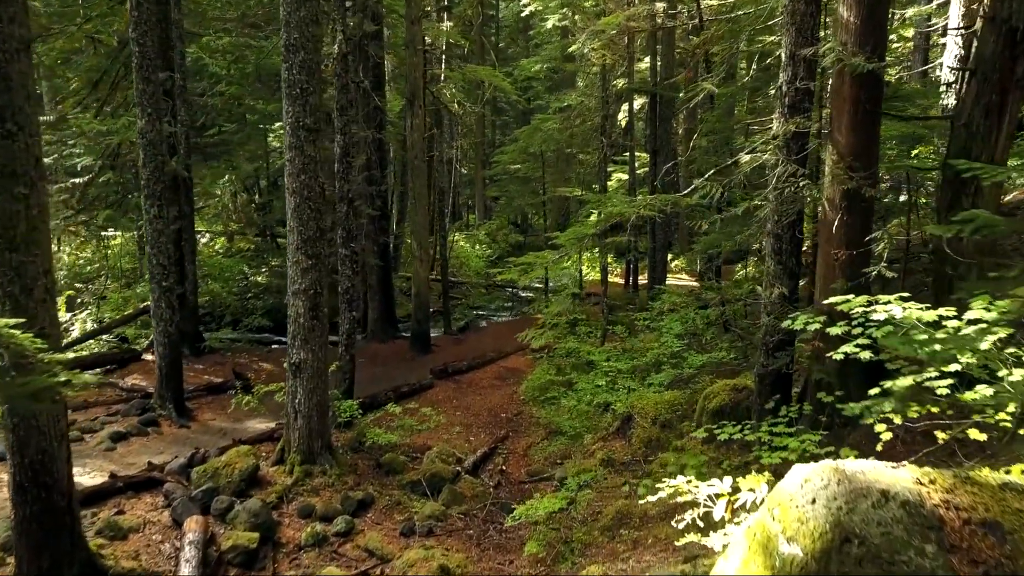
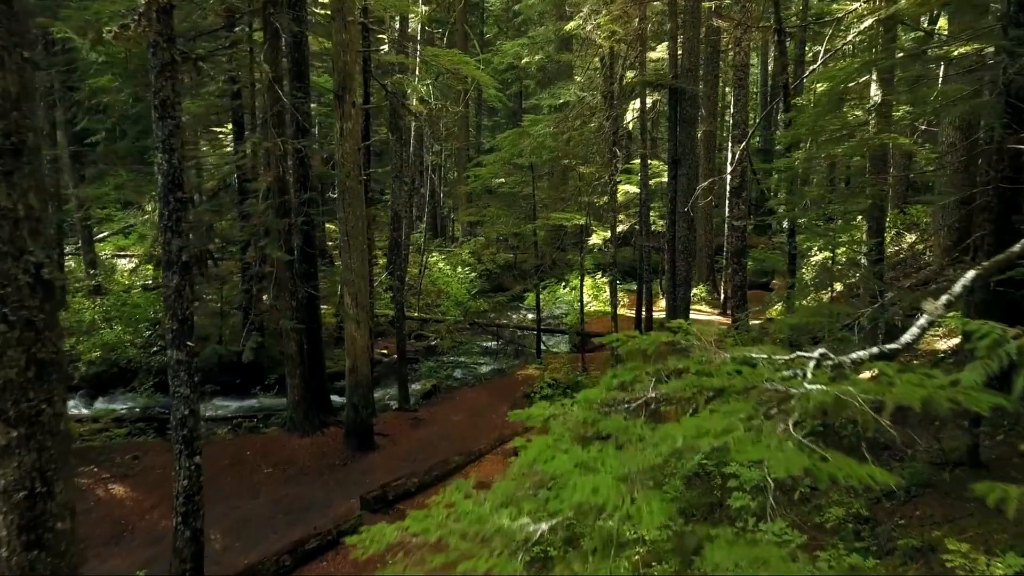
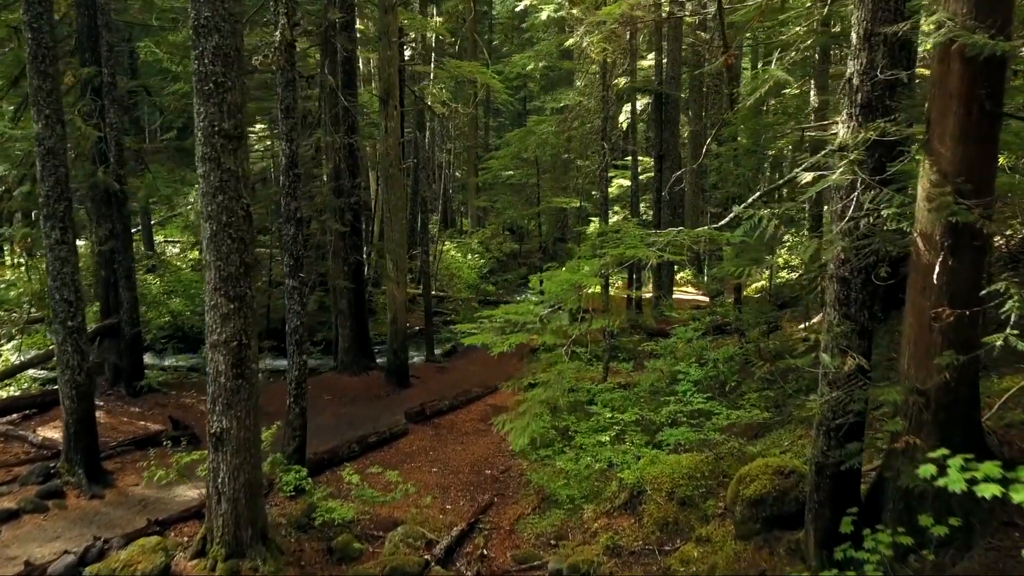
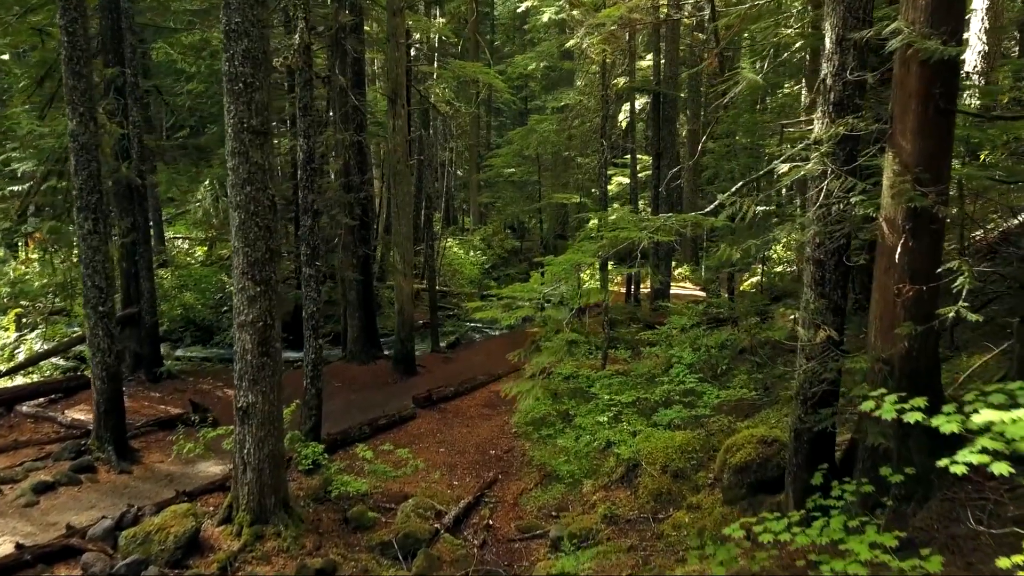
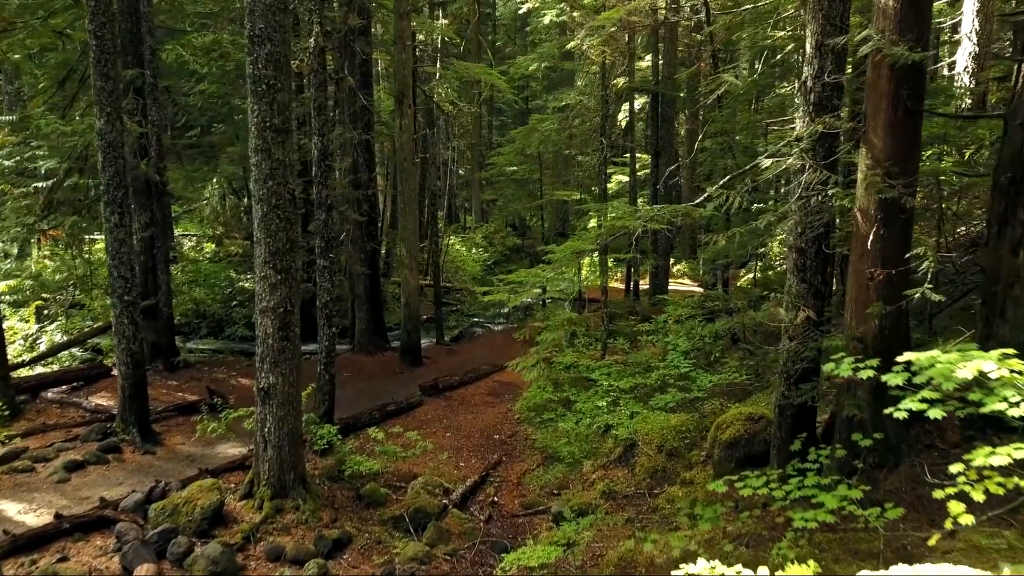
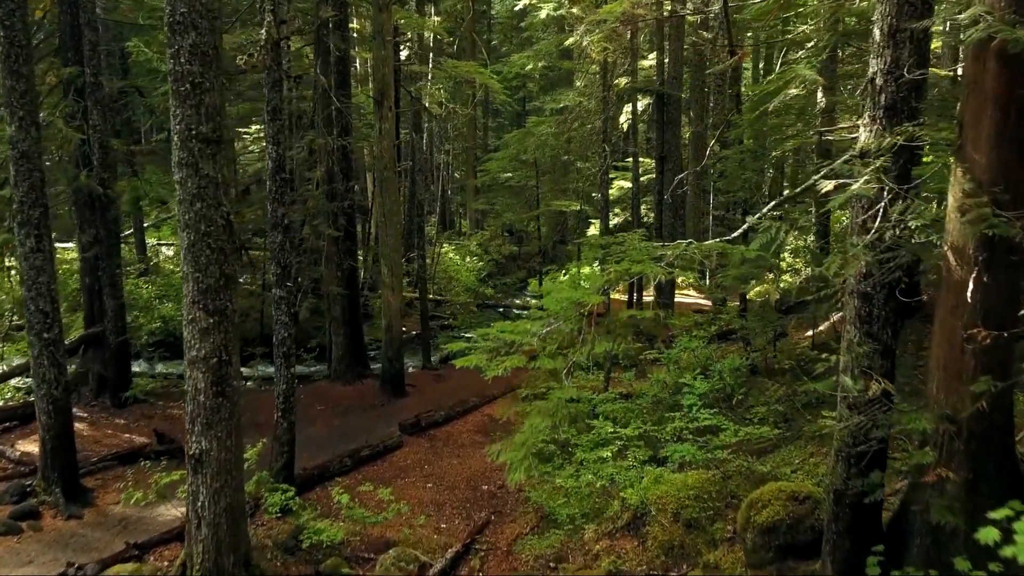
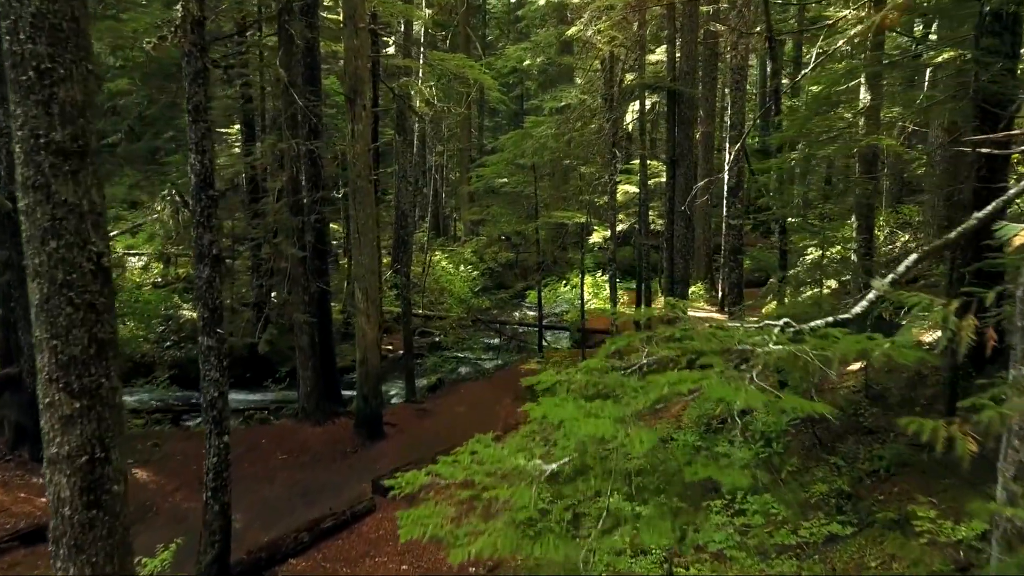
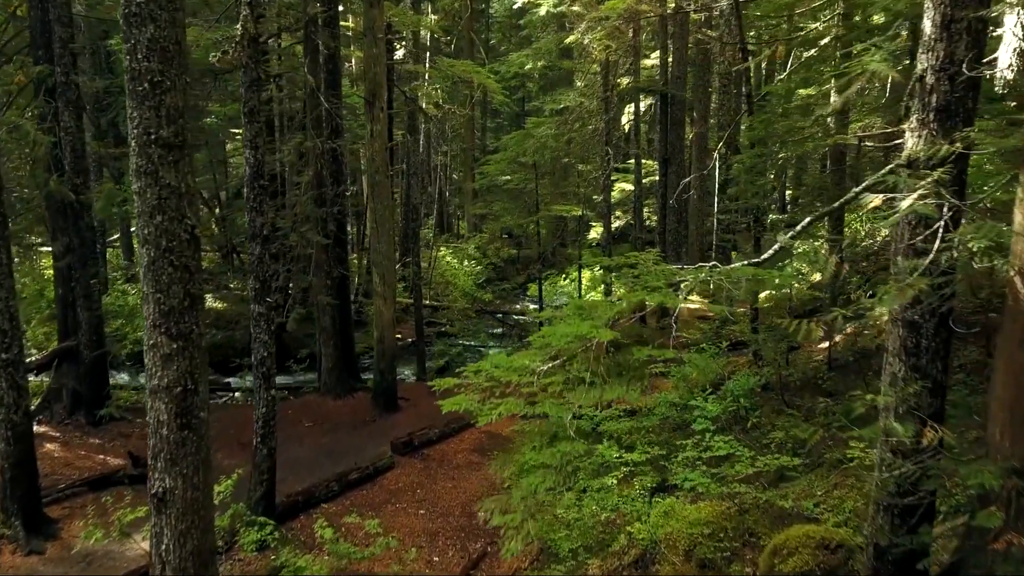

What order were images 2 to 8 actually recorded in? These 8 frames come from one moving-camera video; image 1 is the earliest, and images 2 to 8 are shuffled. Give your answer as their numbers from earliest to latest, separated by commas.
5, 4, 3, 6, 8, 7, 2
